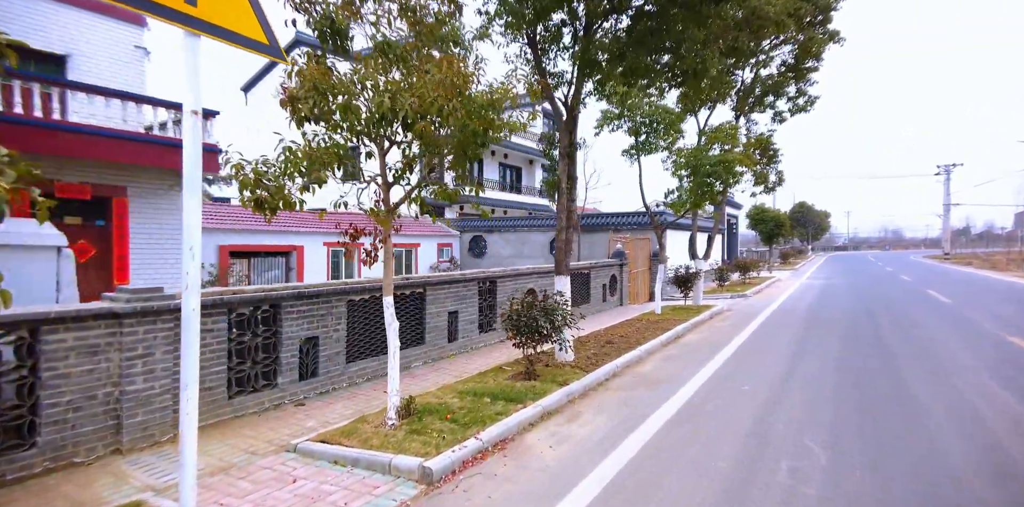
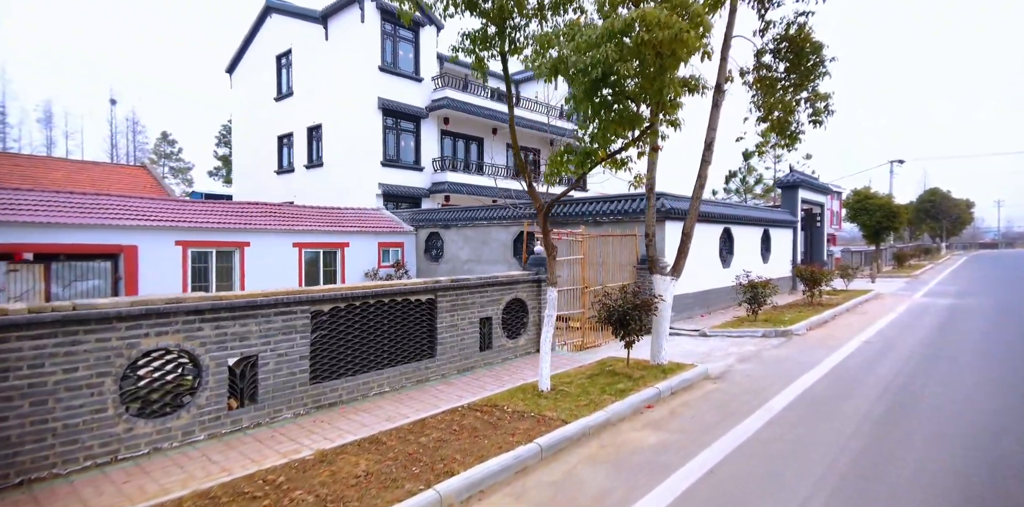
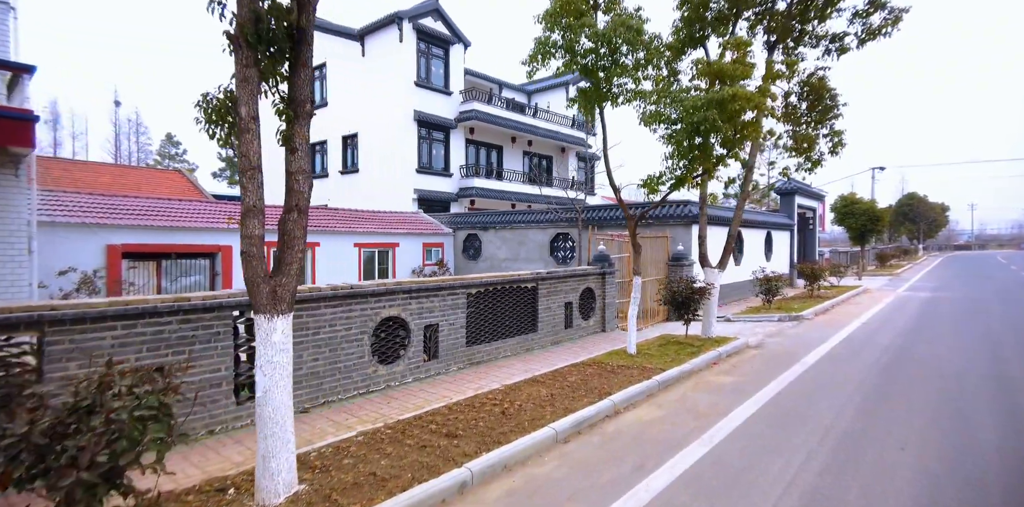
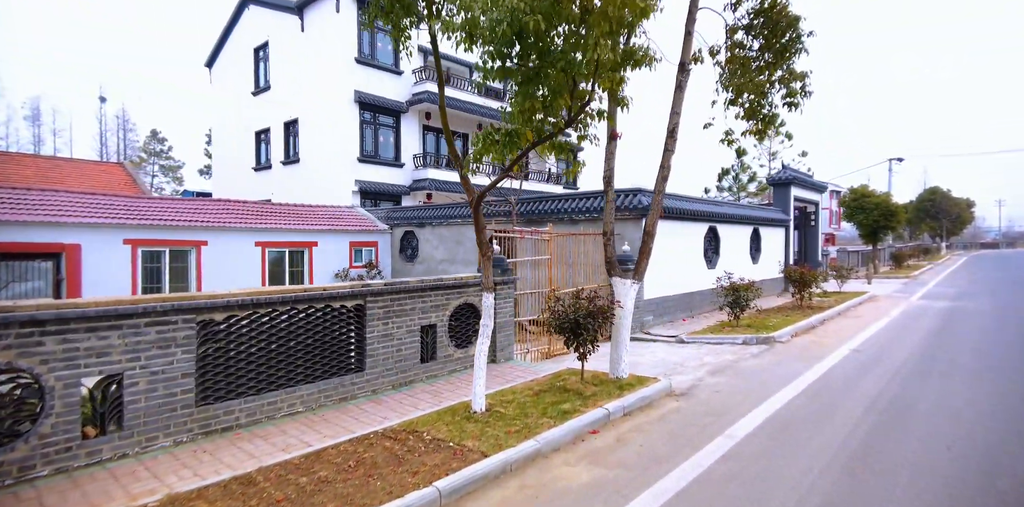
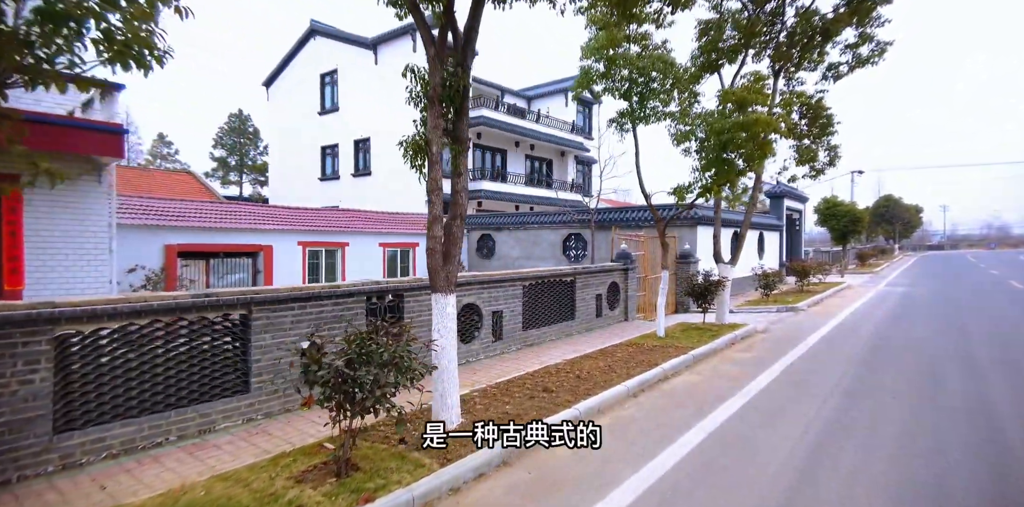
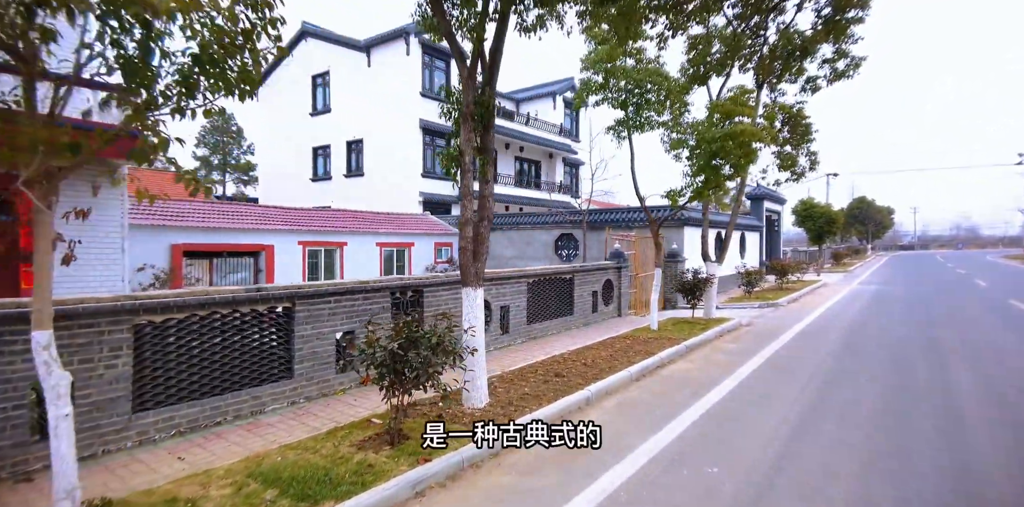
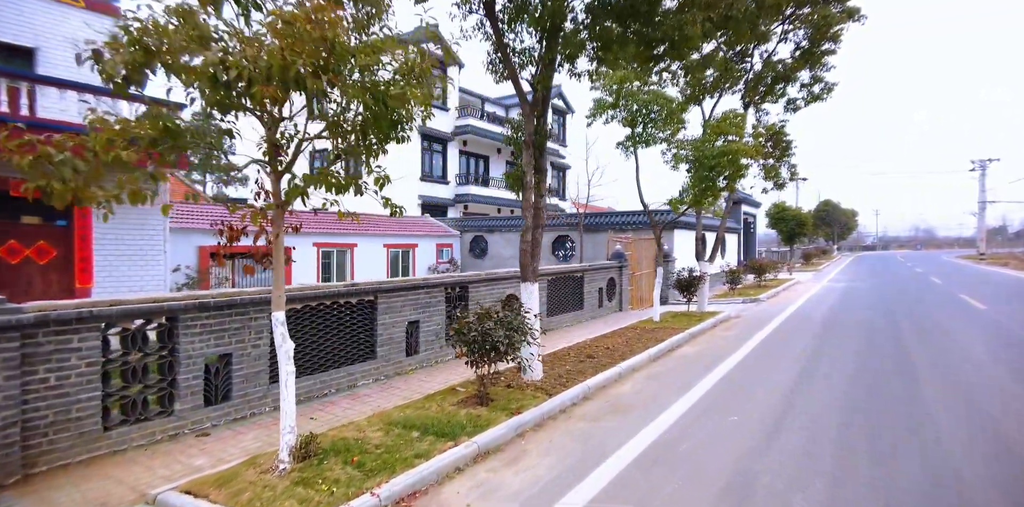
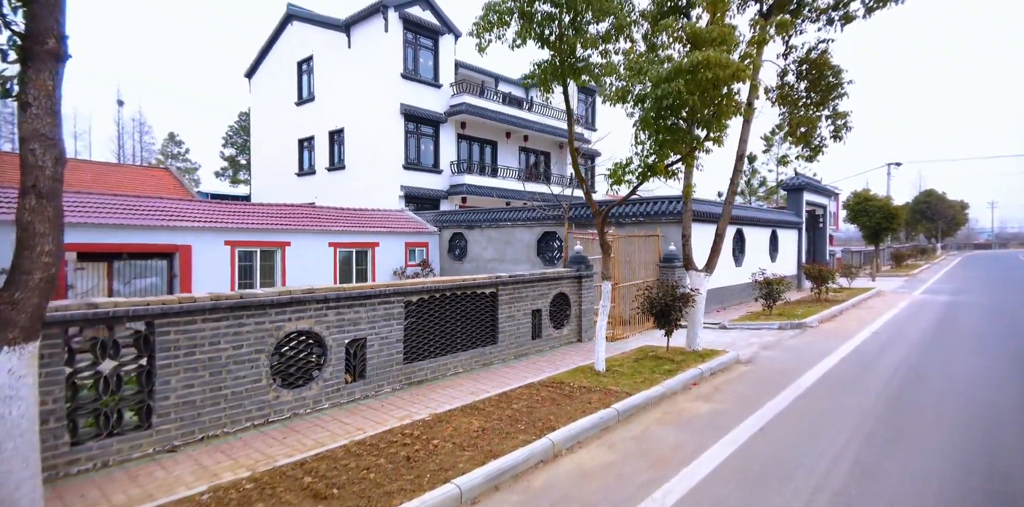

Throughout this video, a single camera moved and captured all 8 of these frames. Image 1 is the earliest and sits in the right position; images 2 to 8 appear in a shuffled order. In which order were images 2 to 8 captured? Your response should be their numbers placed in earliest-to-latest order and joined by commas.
7, 6, 5, 3, 8, 2, 4
